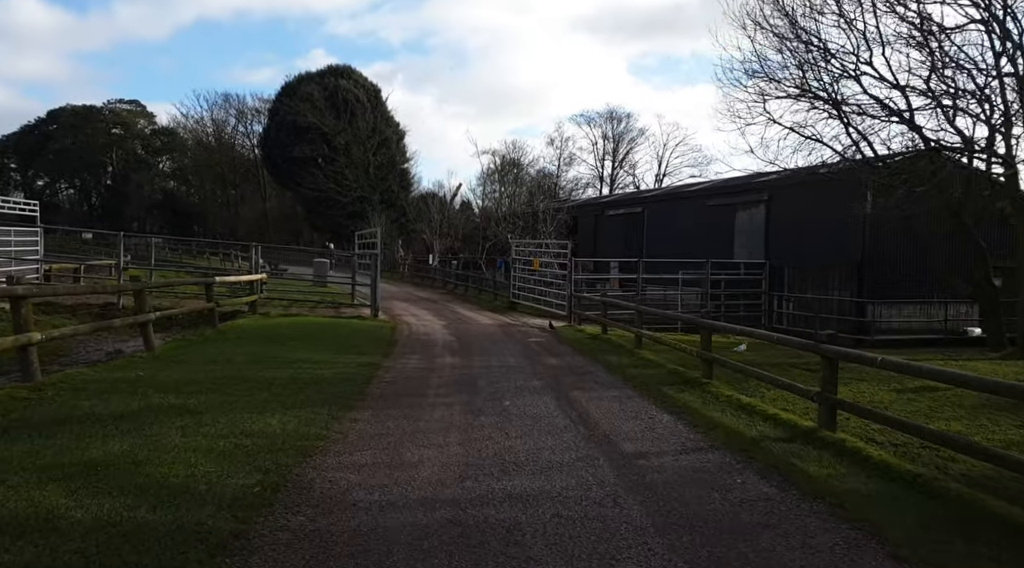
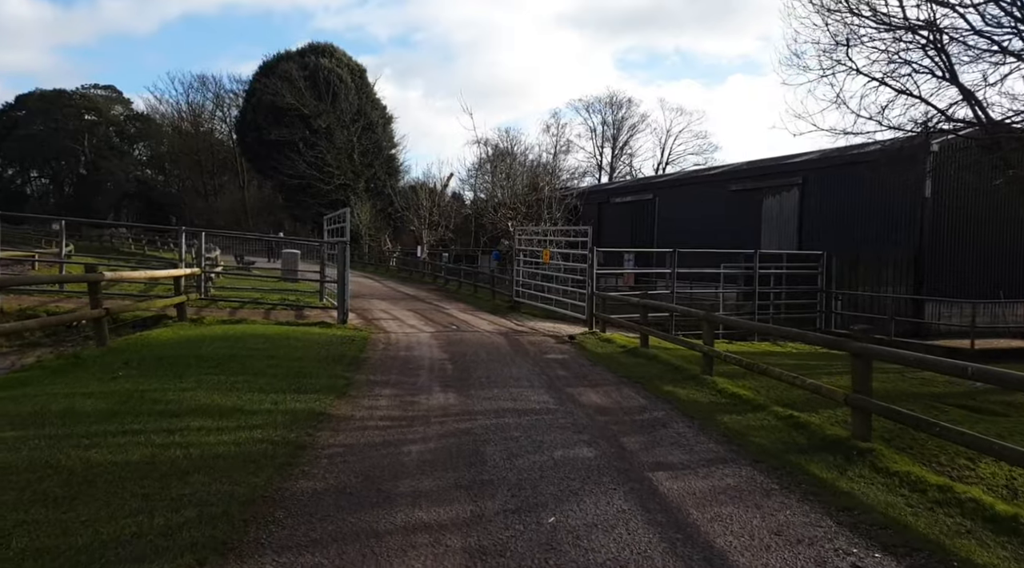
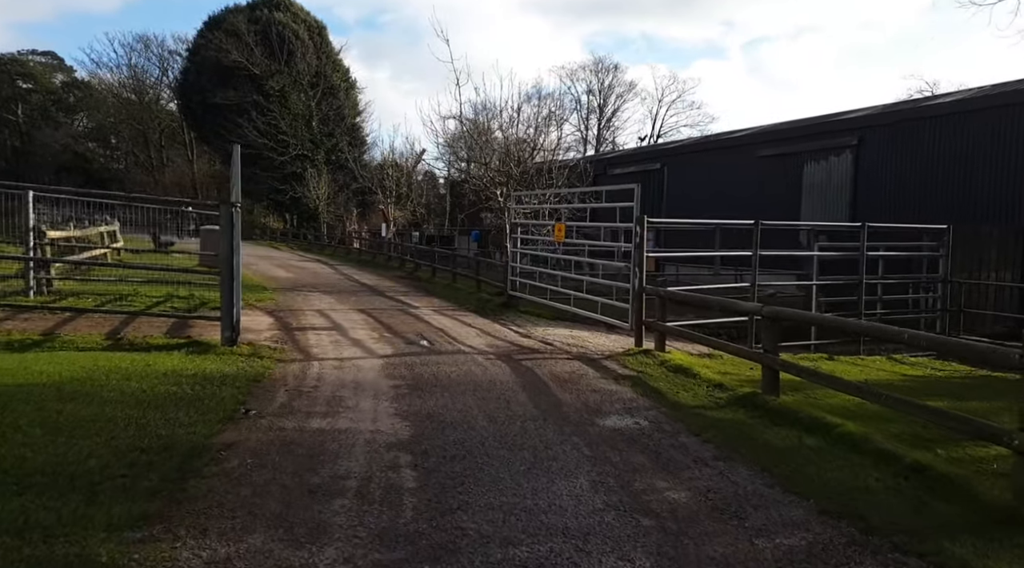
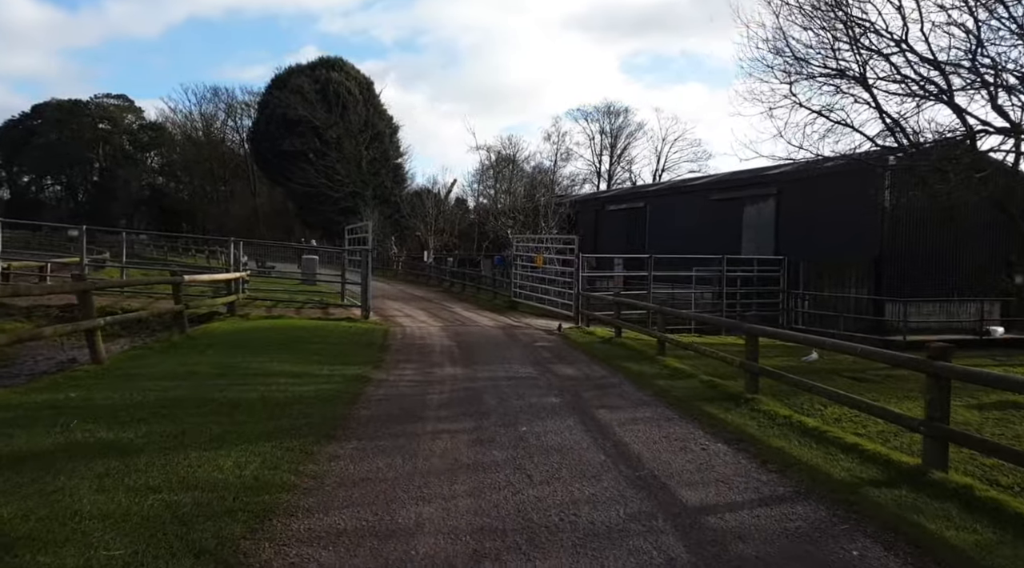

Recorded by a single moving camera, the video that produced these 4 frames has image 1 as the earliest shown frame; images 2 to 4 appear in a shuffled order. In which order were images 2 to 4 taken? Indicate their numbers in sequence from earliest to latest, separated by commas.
4, 2, 3
